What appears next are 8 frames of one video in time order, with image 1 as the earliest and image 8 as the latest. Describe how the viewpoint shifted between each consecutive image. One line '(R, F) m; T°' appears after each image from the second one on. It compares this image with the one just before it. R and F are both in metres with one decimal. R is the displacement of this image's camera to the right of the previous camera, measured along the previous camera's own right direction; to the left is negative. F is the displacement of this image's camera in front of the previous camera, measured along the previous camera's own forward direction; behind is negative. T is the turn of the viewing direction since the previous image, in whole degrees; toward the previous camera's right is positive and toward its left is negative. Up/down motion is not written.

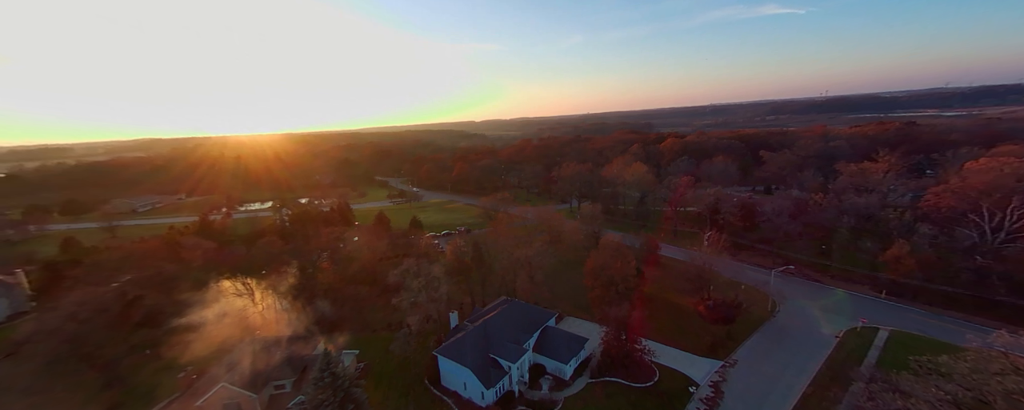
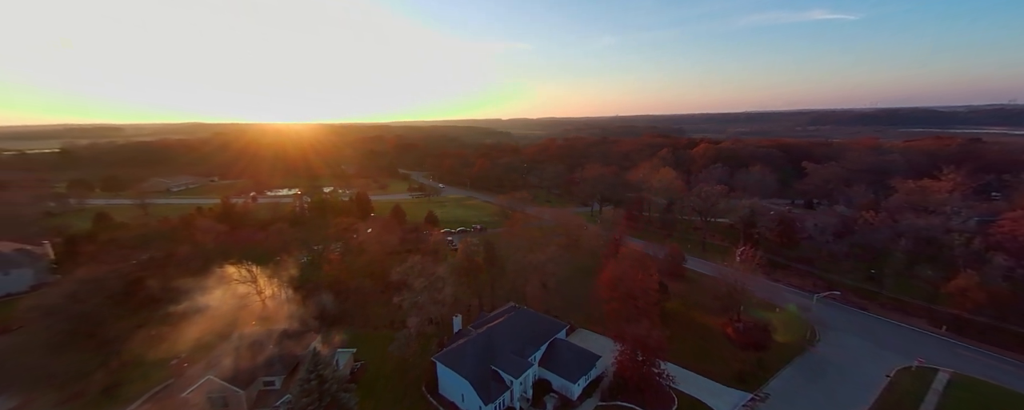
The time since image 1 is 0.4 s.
(+0.4, +1.3) m; -3°
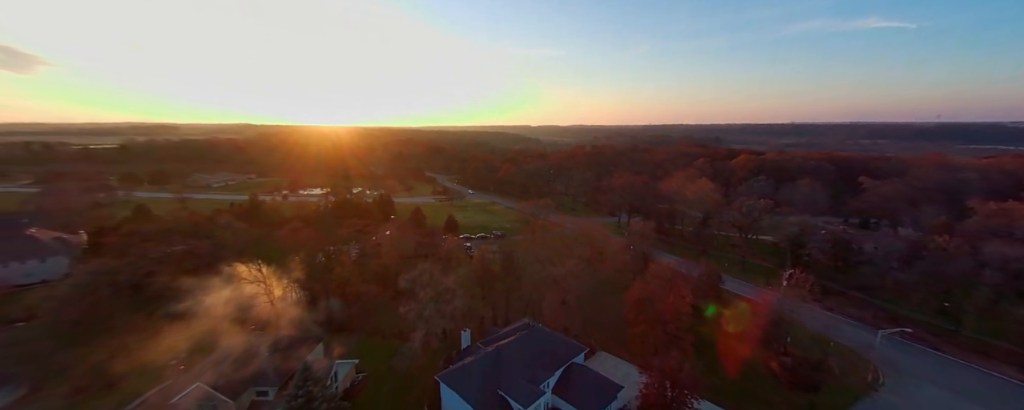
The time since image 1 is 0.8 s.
(+0.4, +1.4) m; -4°
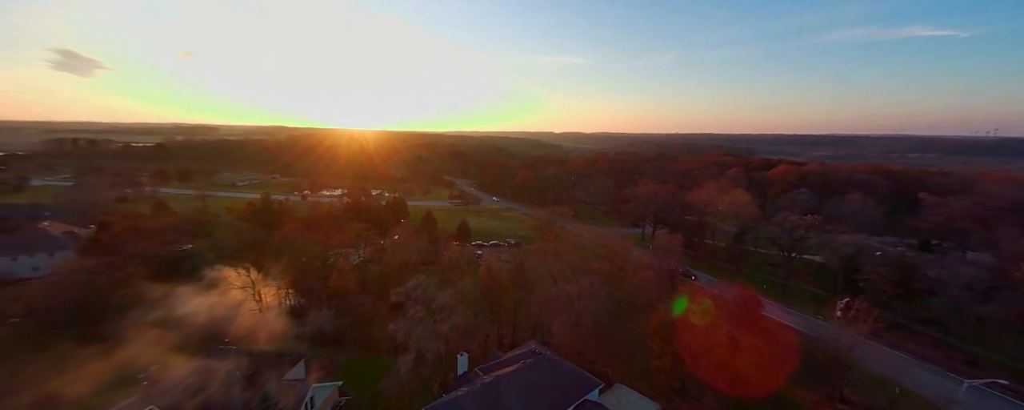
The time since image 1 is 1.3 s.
(+0.5, +2.0) m; -3°
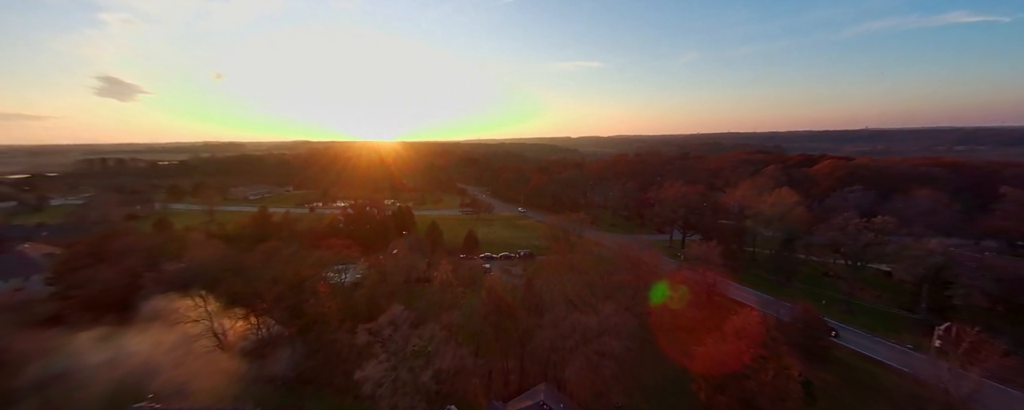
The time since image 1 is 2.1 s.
(+0.6, +3.2) m; -3°
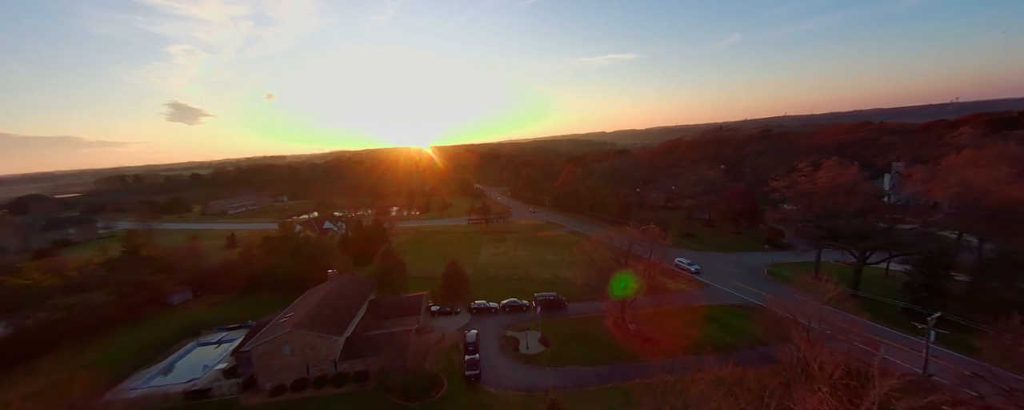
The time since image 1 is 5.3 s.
(+1.2, +14.5) m; -5°
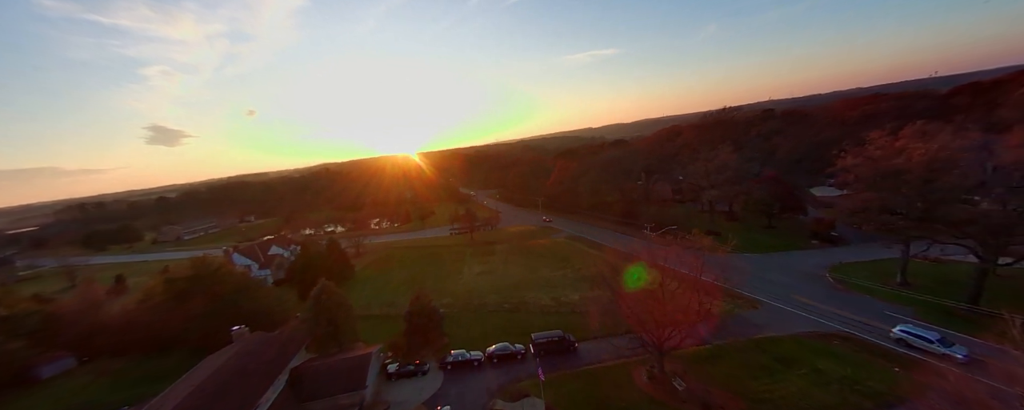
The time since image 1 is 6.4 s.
(+0.4, +5.2) m; +1°
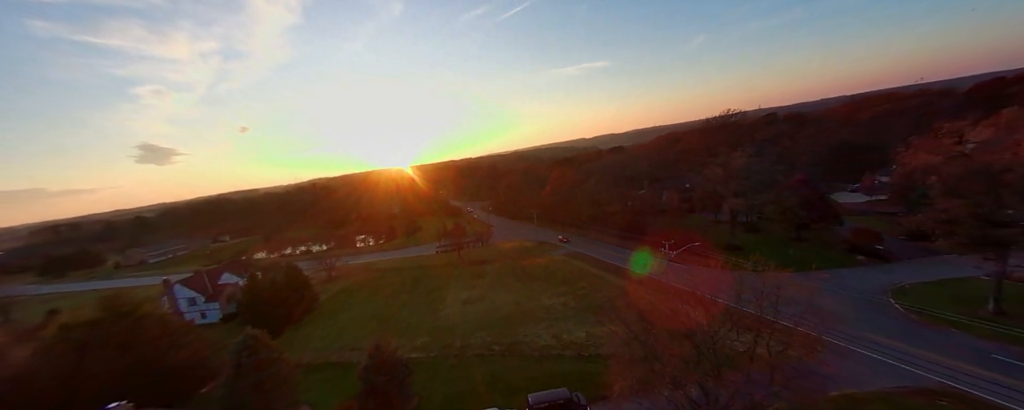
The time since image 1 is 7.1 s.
(+0.2, +3.2) m; +1°
